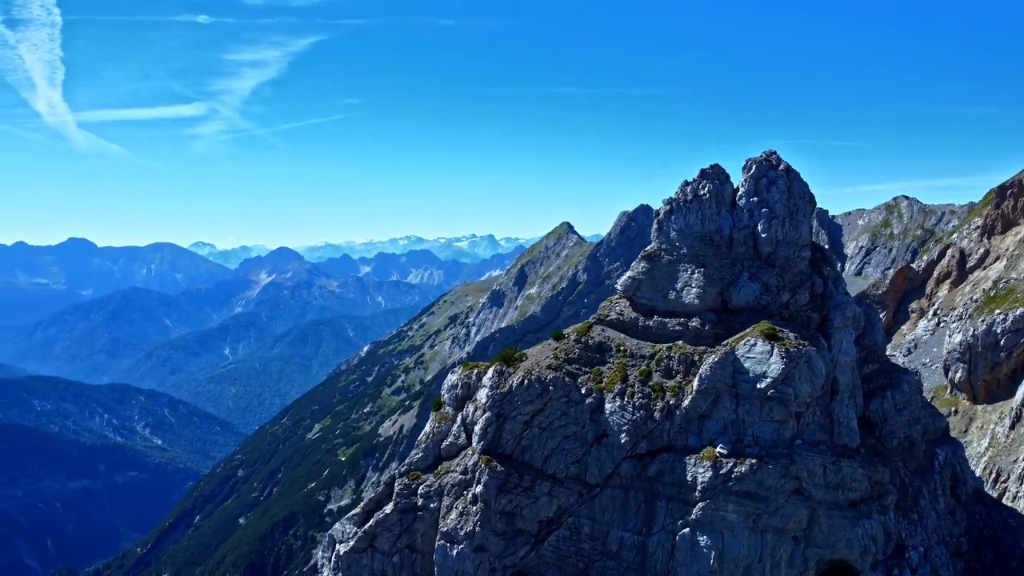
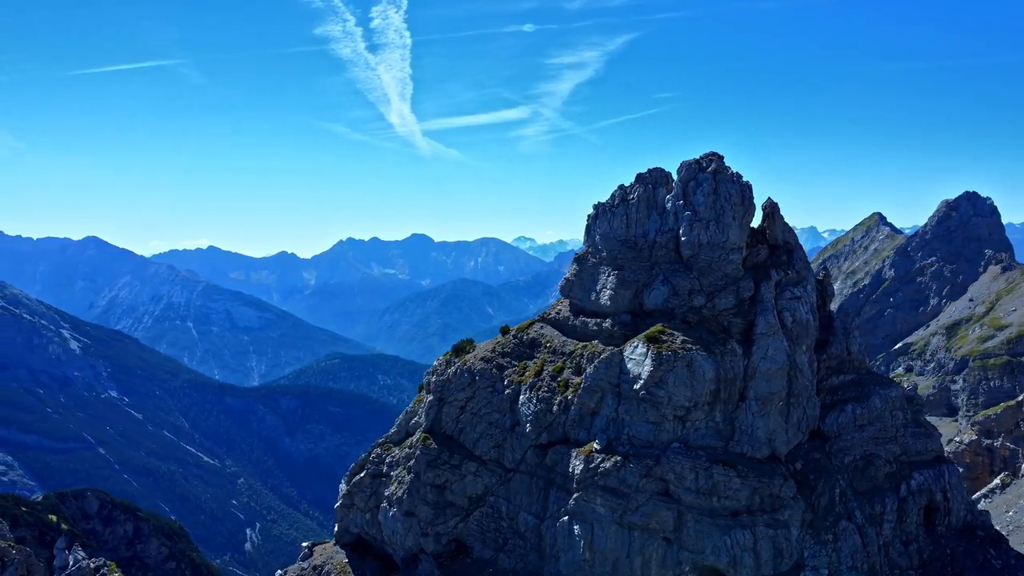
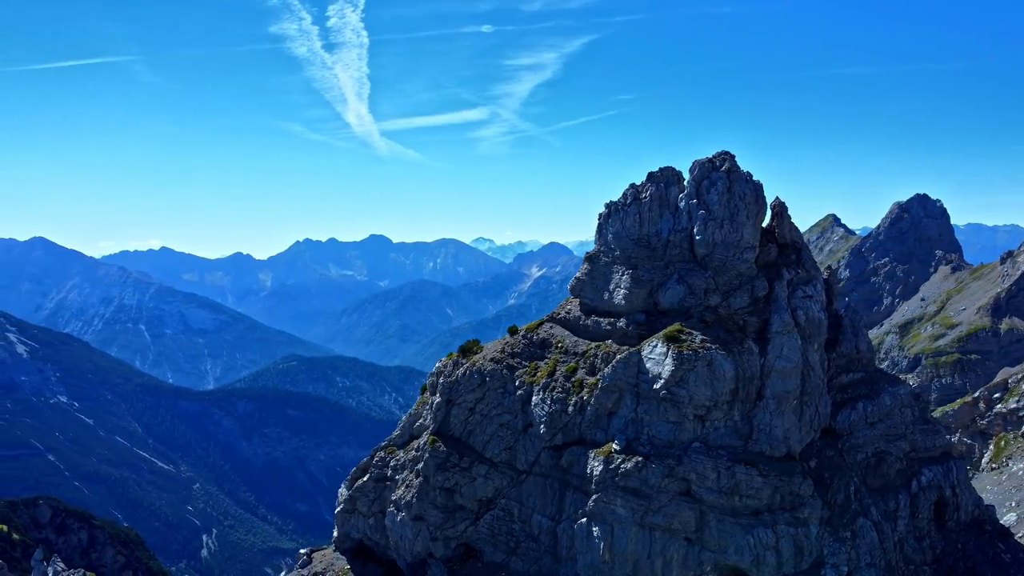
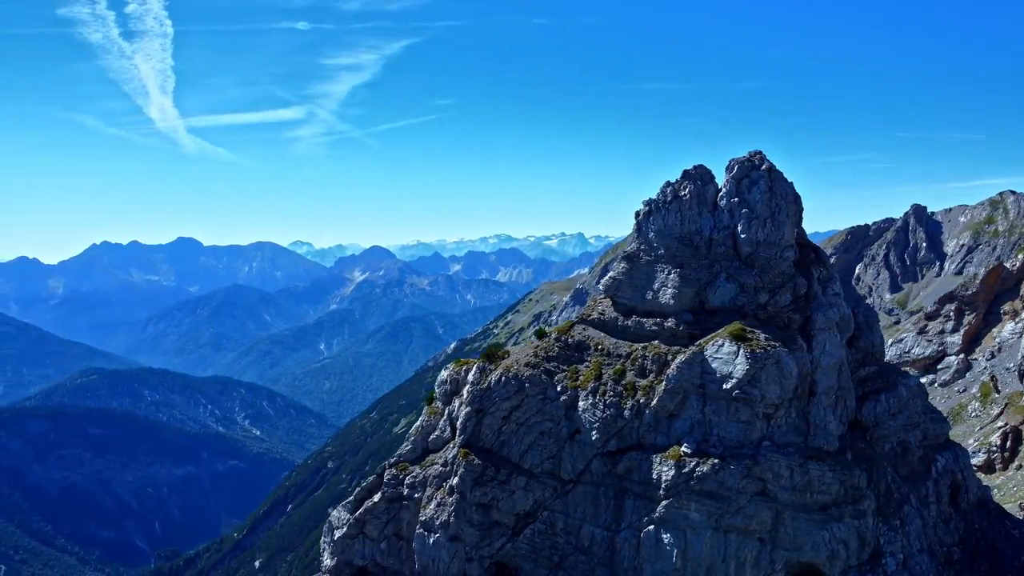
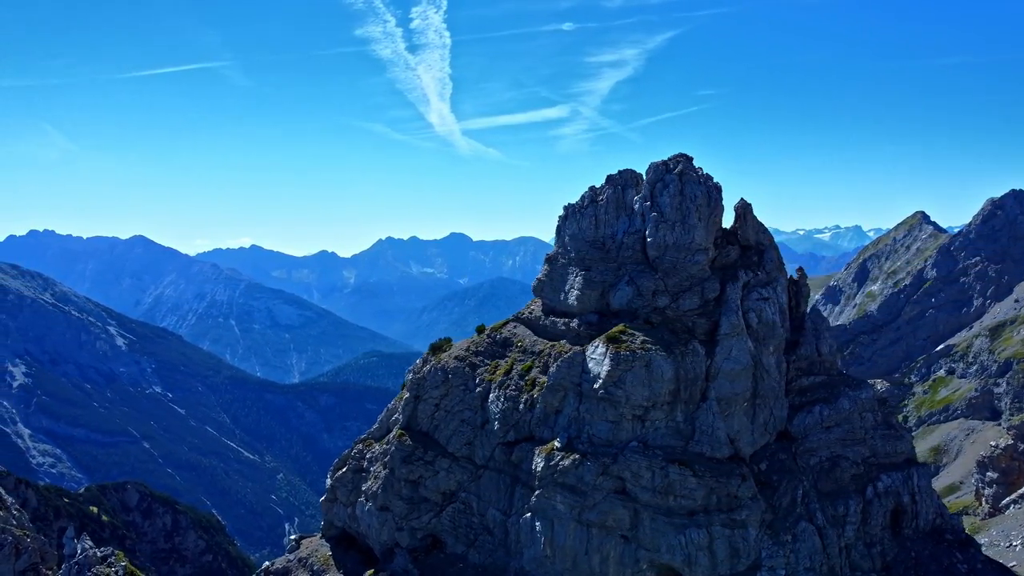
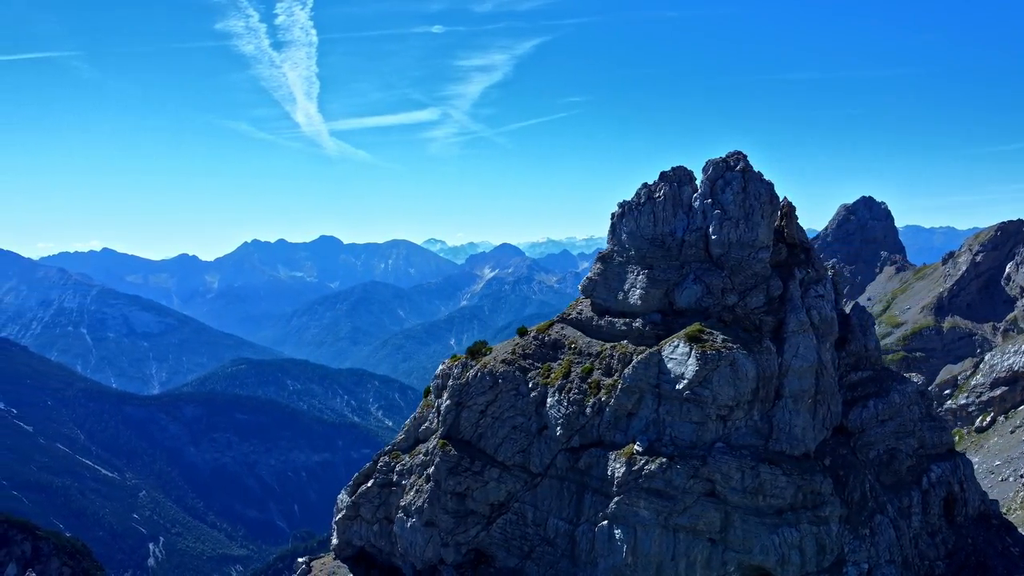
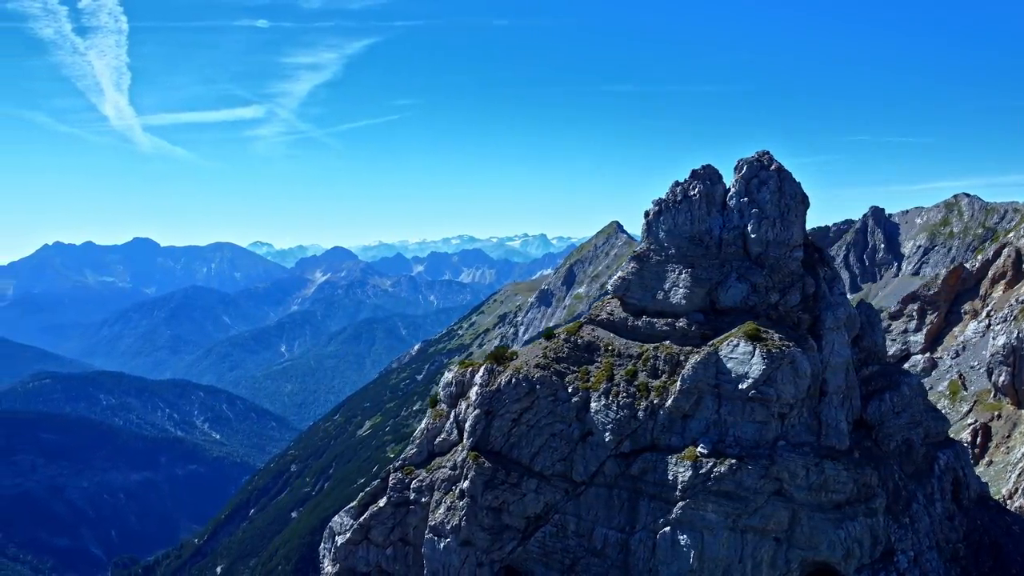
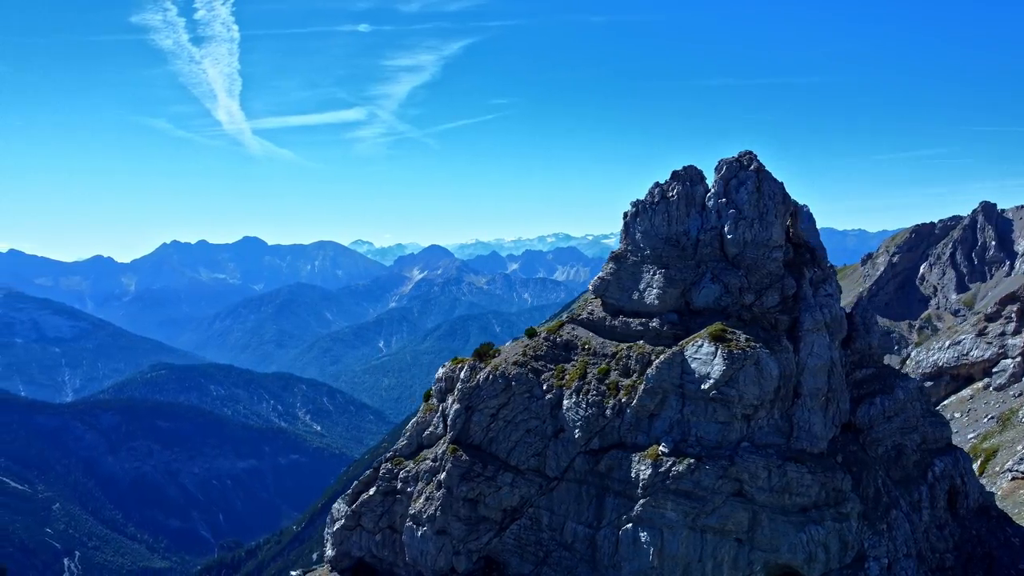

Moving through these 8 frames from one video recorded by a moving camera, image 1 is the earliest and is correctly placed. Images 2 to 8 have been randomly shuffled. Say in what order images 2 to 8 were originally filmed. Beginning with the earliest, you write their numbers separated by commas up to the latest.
7, 4, 8, 6, 3, 2, 5
